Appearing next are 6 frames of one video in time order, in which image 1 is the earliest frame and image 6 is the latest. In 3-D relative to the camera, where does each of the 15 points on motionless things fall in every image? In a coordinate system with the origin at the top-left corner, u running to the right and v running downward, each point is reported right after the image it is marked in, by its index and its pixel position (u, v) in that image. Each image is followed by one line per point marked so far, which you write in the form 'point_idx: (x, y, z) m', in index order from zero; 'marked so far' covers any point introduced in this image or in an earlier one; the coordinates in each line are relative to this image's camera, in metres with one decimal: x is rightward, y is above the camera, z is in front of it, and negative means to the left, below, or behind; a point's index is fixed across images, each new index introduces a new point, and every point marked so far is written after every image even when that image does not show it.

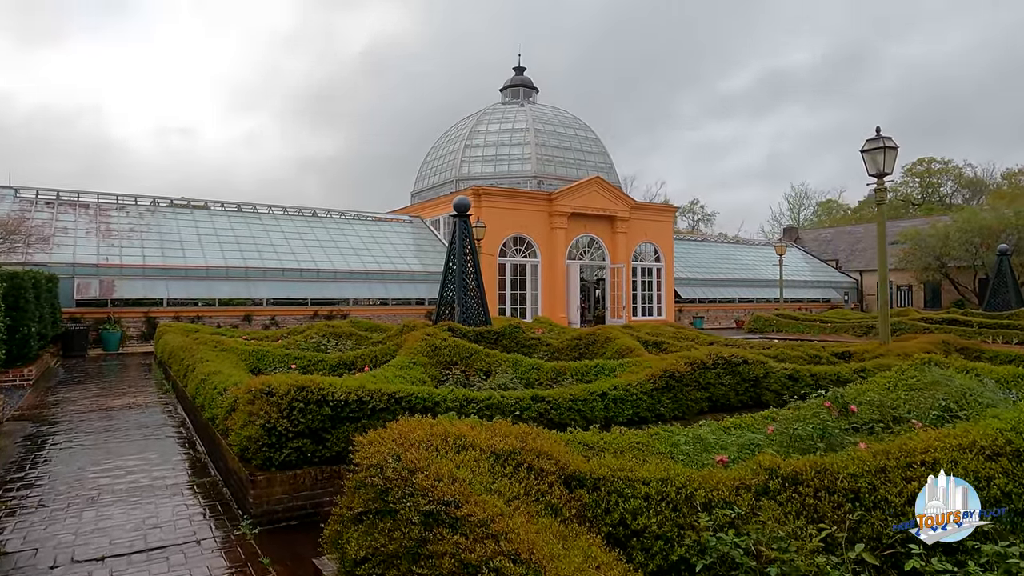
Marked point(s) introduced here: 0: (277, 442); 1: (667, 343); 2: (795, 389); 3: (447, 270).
0: (-1.6, -1.1, +4.6) m
1: (+2.5, -0.9, +10.9) m
2: (+3.1, -1.1, +7.3) m
3: (-1.2, +0.3, +12.5) m
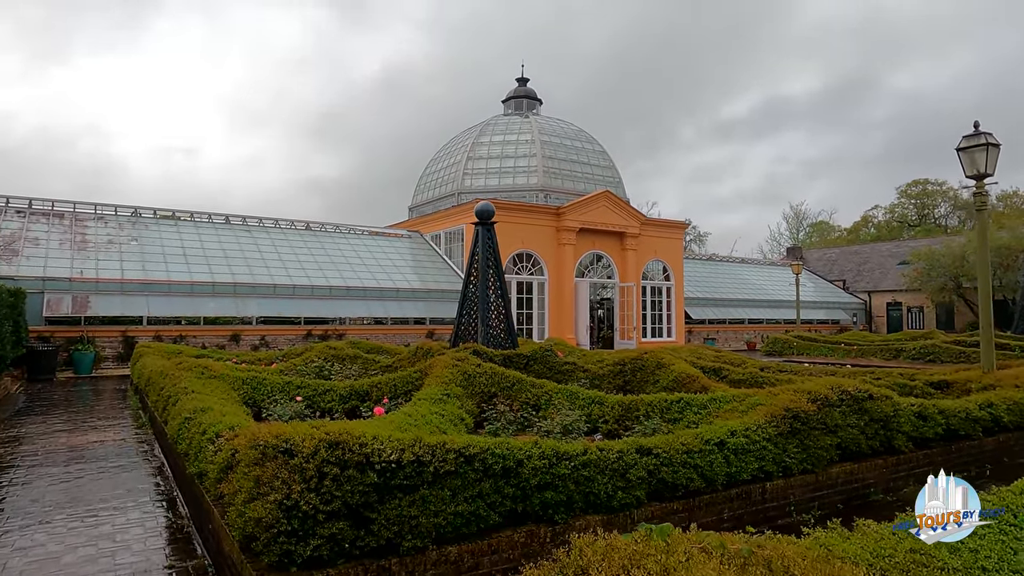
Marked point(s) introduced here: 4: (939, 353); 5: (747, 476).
0: (-1.0, -1.1, +3.1) m
1: (+3.0, -1.1, +9.5) m
2: (+3.7, -1.3, +5.9) m
3: (-0.7, 0.0, +11.0) m
4: (+12.7, -1.9, +19.8) m
5: (+1.6, -1.3, +4.6) m
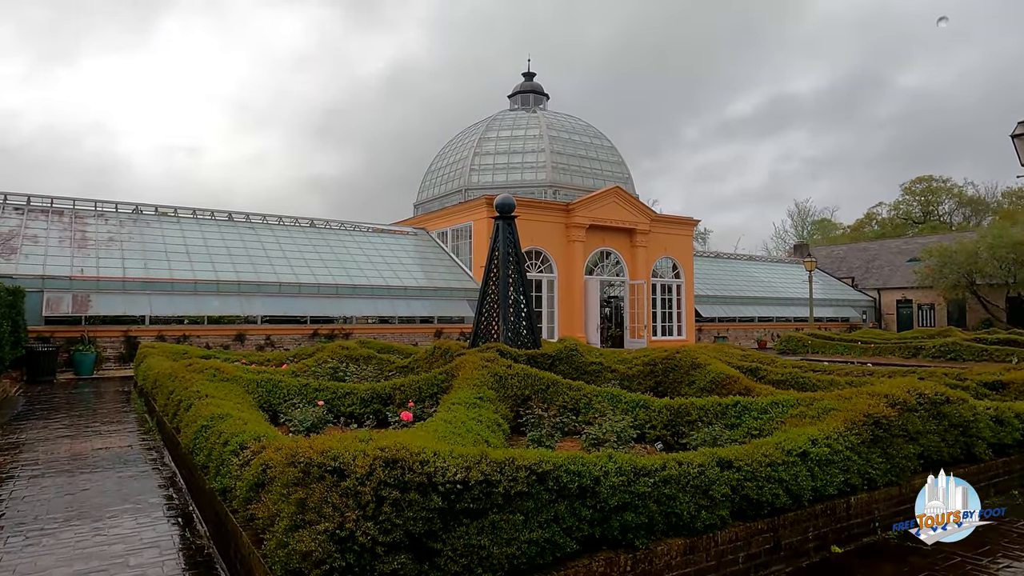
0: (-0.6, -1.1, +2.6) m
1: (+3.4, -1.1, +9.0) m
2: (+4.0, -1.2, +5.5) m
3: (-0.4, +0.1, +10.5) m
4: (+13.1, -1.8, +19.4) m
5: (+2.0, -1.2, +4.1) m
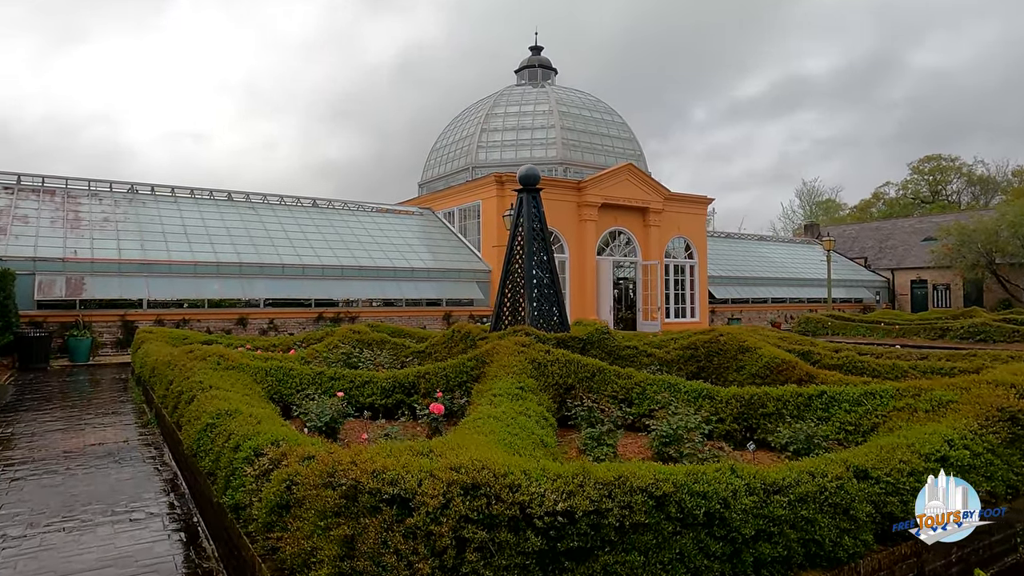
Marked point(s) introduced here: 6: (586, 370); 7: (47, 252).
0: (-0.2, -1.0, +1.9) m
1: (+3.8, -0.8, +8.3) m
2: (+4.4, -1.0, +4.7) m
3: (0.0, +0.4, +9.8) m
4: (+13.4, -1.2, +18.7) m
5: (+2.3, -1.1, +3.4) m
6: (+0.7, -0.7, +5.9) m
7: (-11.0, +0.8, +15.8) m
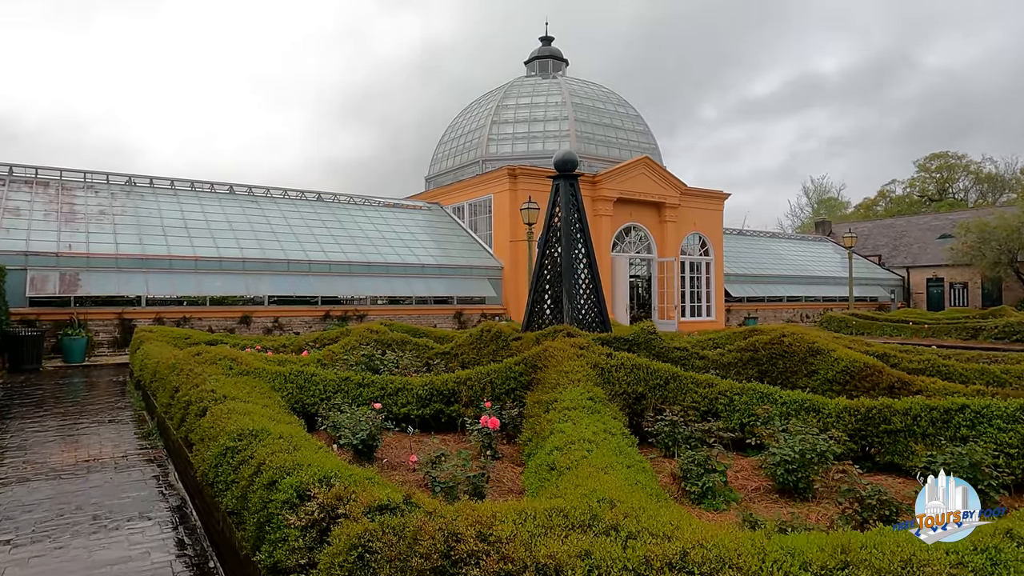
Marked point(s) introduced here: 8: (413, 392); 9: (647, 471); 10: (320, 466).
0: (+0.3, -0.9, +1.0) m
1: (+4.2, -0.7, +7.4) m
2: (+4.9, -1.0, +3.9) m
3: (+0.4, +0.5, +8.9) m
4: (+13.8, -1.2, +17.9) m
5: (+2.8, -1.0, +2.6) m
6: (+1.1, -0.7, +5.1) m
7: (-10.6, +0.9, +14.9) m
8: (-0.8, -0.9, +5.6) m
9: (+0.6, -0.8, +3.1) m
10: (-0.8, -0.7, +2.7) m
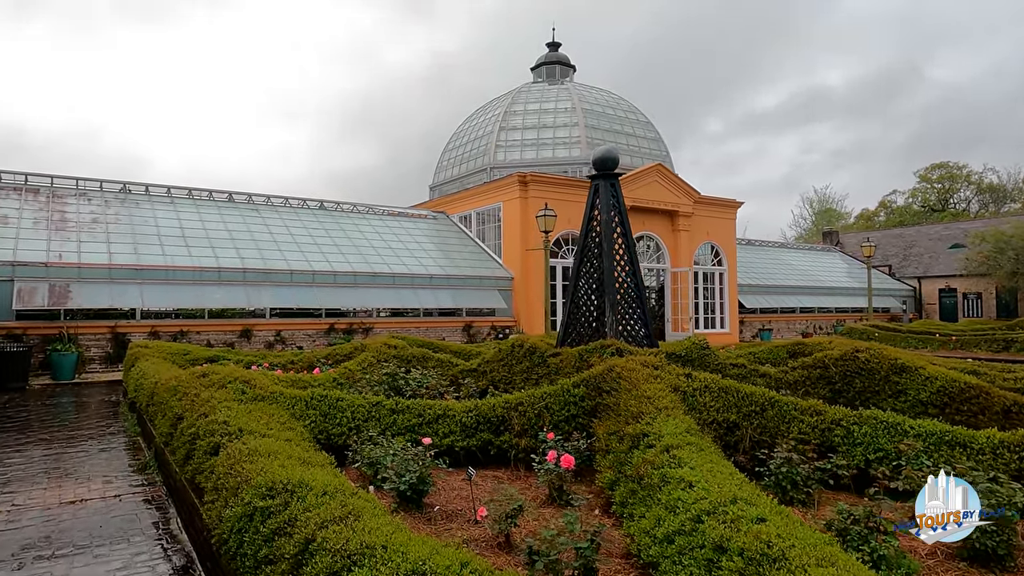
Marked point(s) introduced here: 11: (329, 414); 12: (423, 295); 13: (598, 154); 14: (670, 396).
0: (+0.8, -0.9, +0.2) m
1: (+4.7, -0.8, +6.7) m
2: (+5.4, -1.0, +3.1) m
3: (+0.9, +0.3, +8.1) m
4: (+14.2, -1.4, +17.2) m
5: (+3.3, -1.1, +1.8) m
6: (+1.6, -0.7, +4.3) m
7: (-10.2, +0.7, +14.0) m
8: (-0.4, -0.9, +4.8) m
9: (+1.1, -0.8, +2.3) m
10: (-0.3, -0.7, +1.8) m
11: (-1.4, -0.9, +4.9) m
12: (-2.6, -0.2, +19.1) m
13: (+1.0, +1.6, +7.9) m
14: (+1.0, -0.7, +4.3) m
